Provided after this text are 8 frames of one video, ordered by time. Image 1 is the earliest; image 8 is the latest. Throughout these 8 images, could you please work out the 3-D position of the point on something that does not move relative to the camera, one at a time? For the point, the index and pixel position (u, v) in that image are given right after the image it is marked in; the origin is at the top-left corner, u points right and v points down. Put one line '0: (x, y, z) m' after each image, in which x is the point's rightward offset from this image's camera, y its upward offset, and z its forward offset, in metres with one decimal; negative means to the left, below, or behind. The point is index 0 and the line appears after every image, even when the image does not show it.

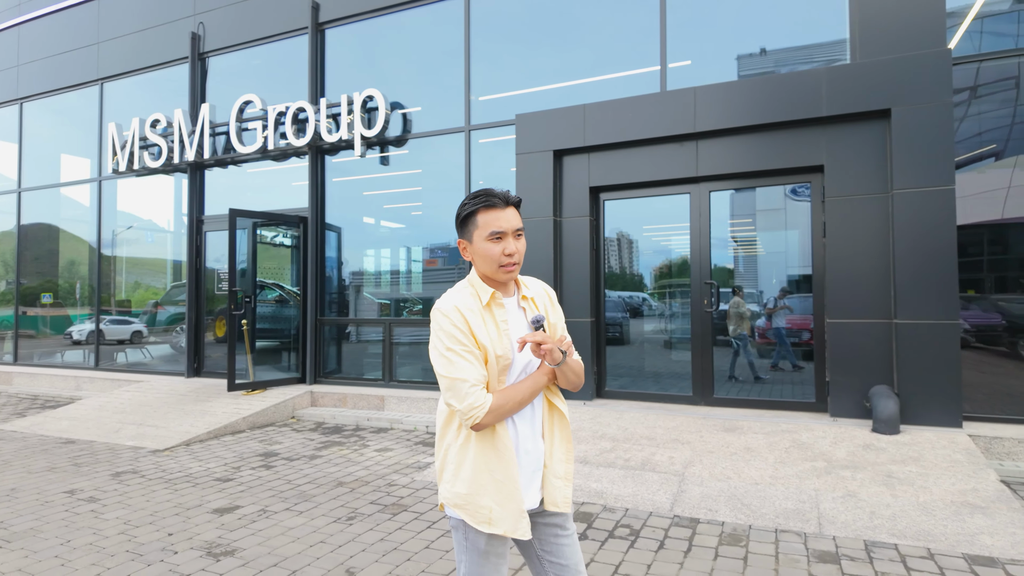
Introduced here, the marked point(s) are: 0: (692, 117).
0: (+1.9, +1.8, +6.1) m
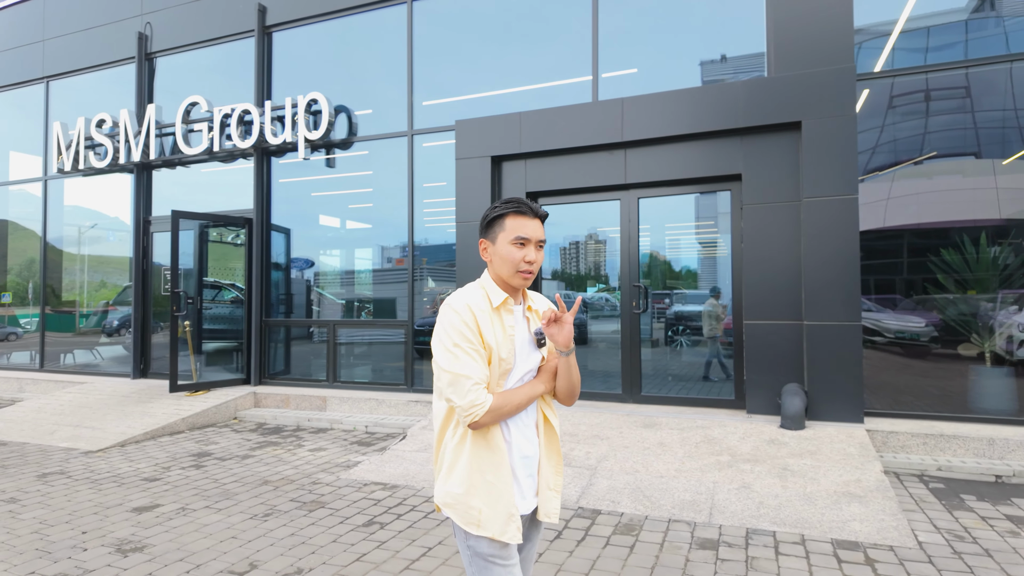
0: (+1.2, +1.8, +6.4) m
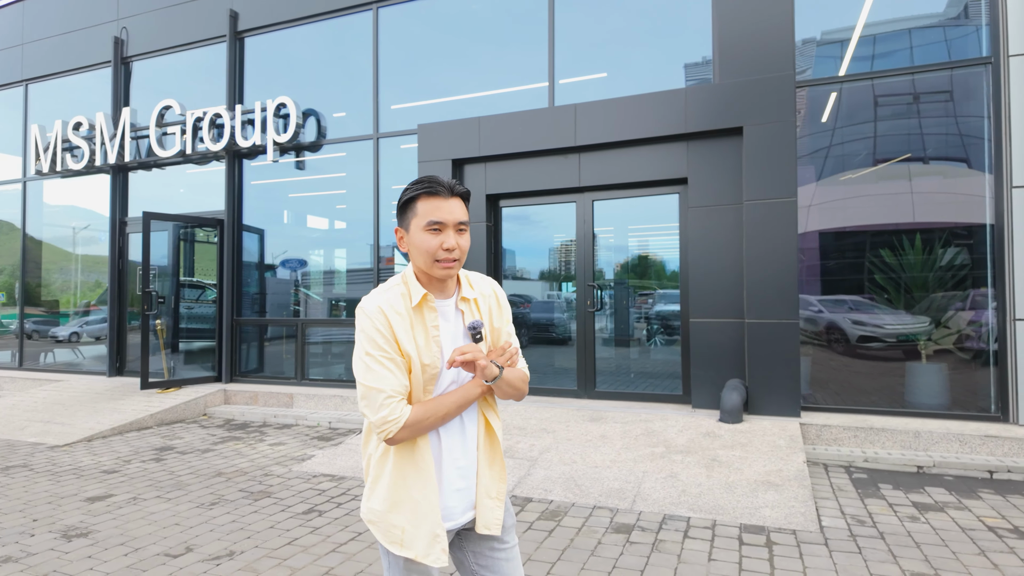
0: (+0.7, +1.8, +6.6) m
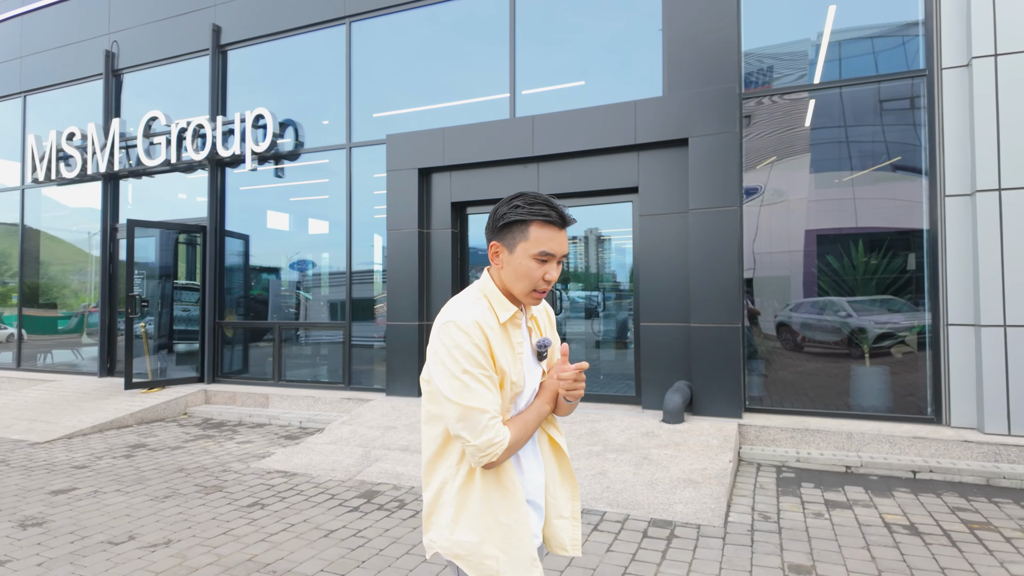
0: (+0.2, +1.7, +6.8) m
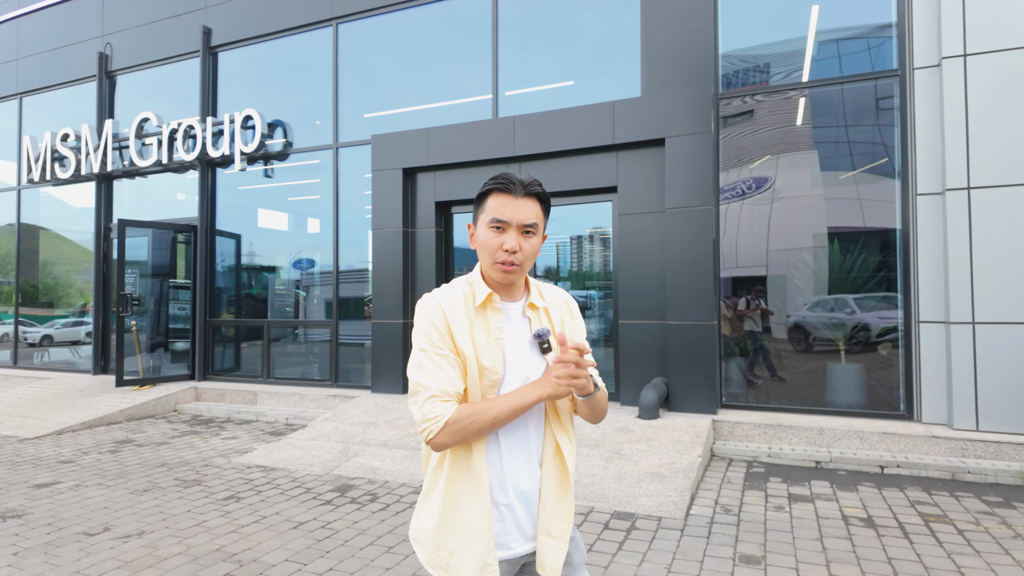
0: (0.0, +1.8, +6.9) m
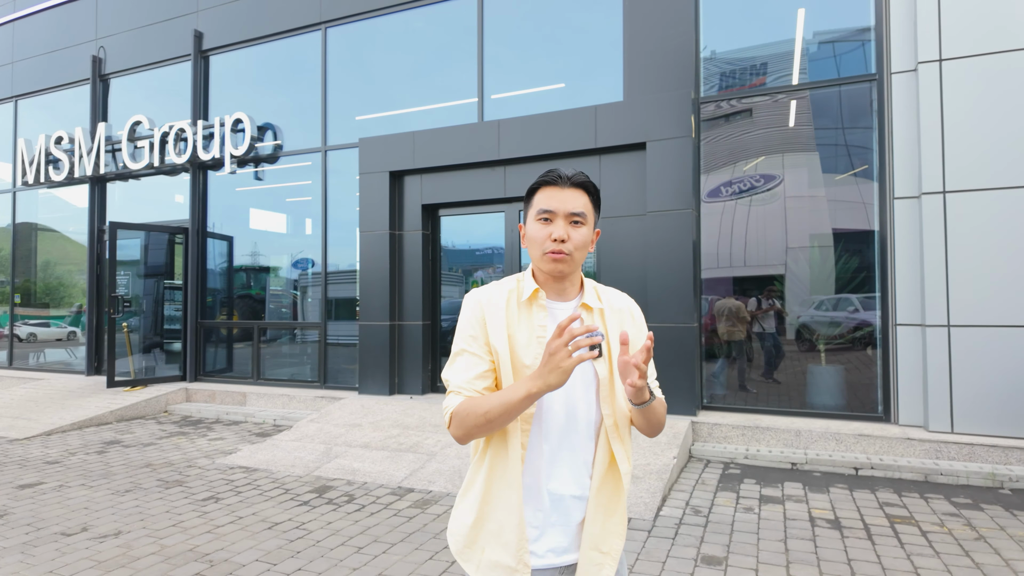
0: (-0.2, +1.7, +6.9) m
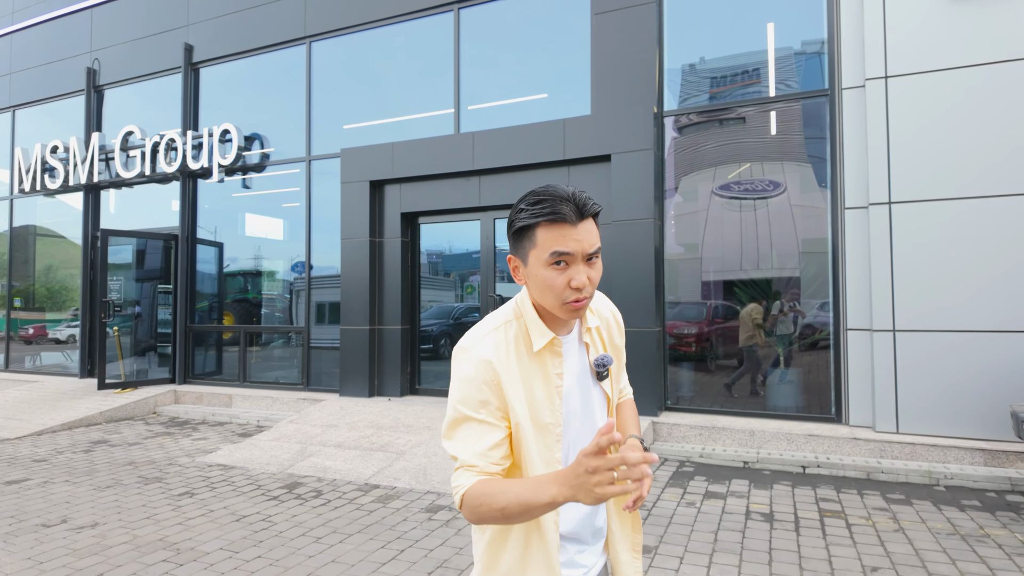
0: (-0.5, +1.7, +7.2) m
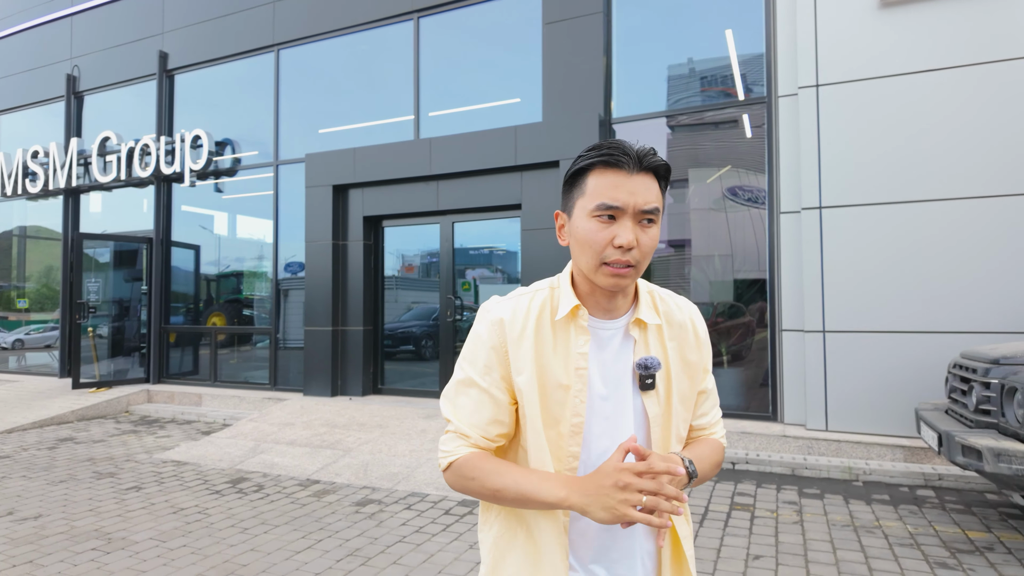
0: (-1.1, +1.6, +7.4) m
